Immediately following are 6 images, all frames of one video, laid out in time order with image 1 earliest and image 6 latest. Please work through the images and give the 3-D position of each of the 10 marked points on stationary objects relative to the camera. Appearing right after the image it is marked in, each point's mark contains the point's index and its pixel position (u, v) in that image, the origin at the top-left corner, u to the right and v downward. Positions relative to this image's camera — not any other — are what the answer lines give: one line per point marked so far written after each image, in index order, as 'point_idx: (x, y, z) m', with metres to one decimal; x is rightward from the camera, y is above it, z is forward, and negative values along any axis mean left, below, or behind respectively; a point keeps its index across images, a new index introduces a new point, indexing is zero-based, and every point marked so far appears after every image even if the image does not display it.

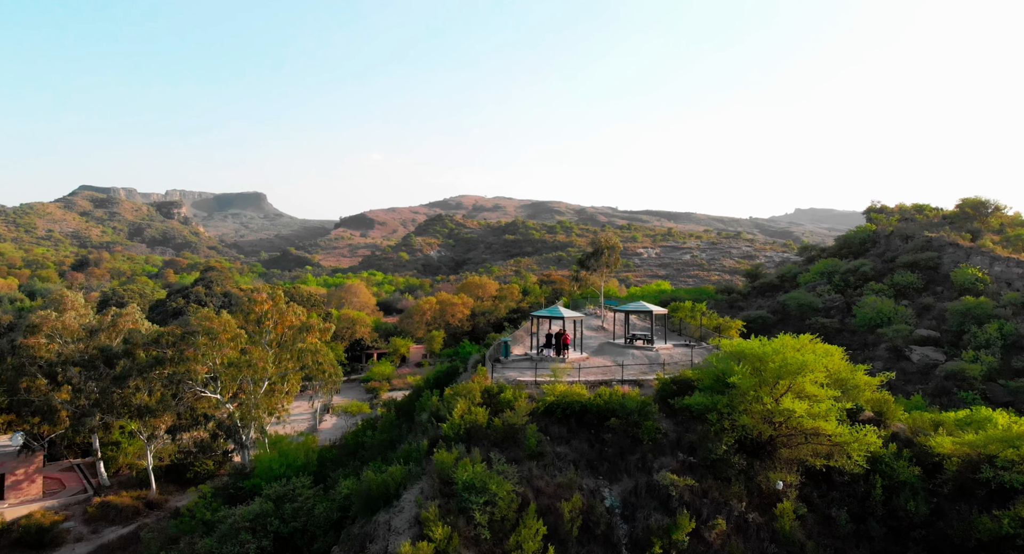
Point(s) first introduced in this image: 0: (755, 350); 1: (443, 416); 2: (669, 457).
0: (+6.7, -2.0, +18.1) m
1: (-2.0, -4.0, +18.8) m
2: (+4.1, -4.8, +17.4) m
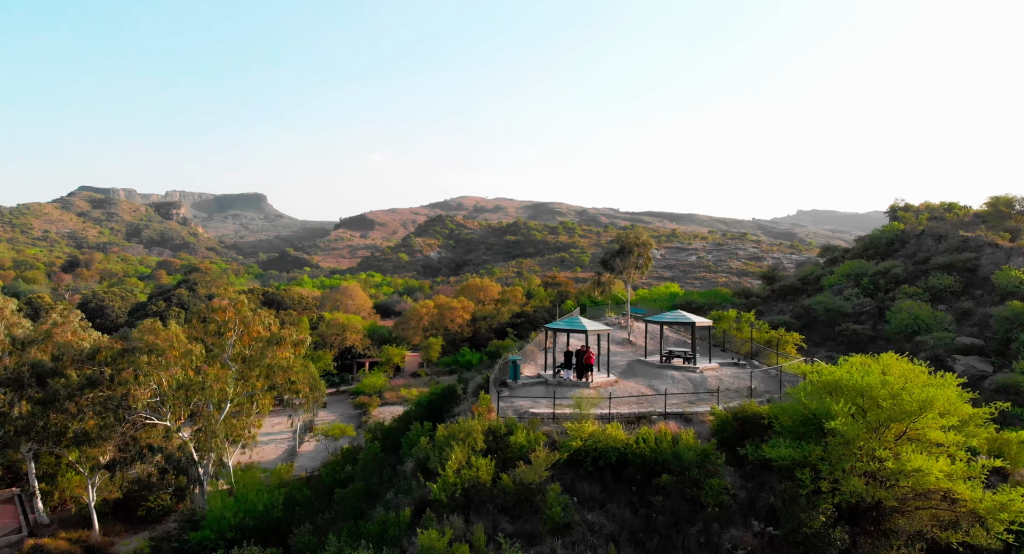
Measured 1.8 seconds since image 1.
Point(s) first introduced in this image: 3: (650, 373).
0: (+7.0, -2.1, +13.4) m
1: (-1.7, -4.1, +14.1) m
2: (+4.4, -4.8, +12.7) m
3: (+4.2, -2.9, +20.1) m
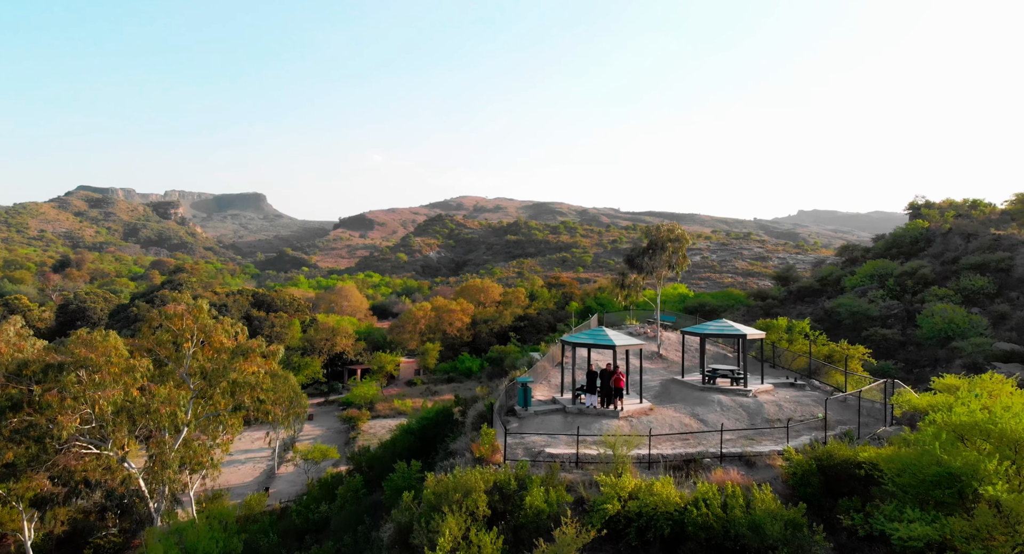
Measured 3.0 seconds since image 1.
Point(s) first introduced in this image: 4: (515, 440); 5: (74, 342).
0: (+7.2, -2.2, +9.7) m
1: (-1.5, -4.1, +10.3) m
2: (+4.6, -4.9, +9.0) m
3: (+4.4, -3.0, +16.3) m
4: (+0.1, -3.4, +13.7) m
5: (-12.7, -1.9, +19.2) m
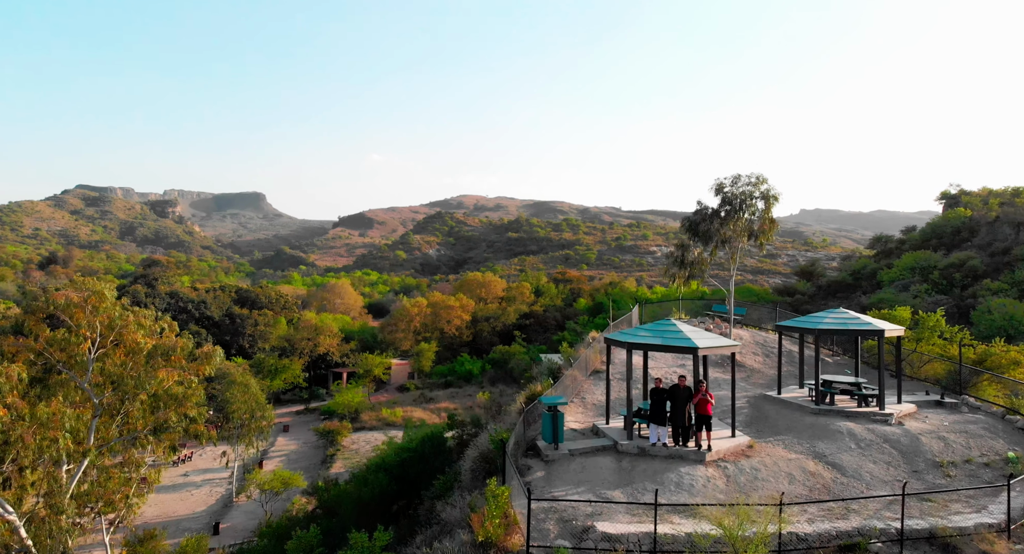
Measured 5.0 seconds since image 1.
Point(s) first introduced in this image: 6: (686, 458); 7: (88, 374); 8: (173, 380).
0: (+7.5, -1.6, +4.2) m
1: (-1.1, -3.6, +4.8) m
2: (+5.0, -4.3, +3.5) m
3: (+4.8, -2.4, +10.8) m
4: (+0.4, -2.8, +8.2) m
5: (-12.3, -1.3, +13.7) m
6: (+2.5, -2.5, +9.4) m
7: (-10.2, -2.3, +15.8) m
8: (-8.5, -2.6, +16.6) m
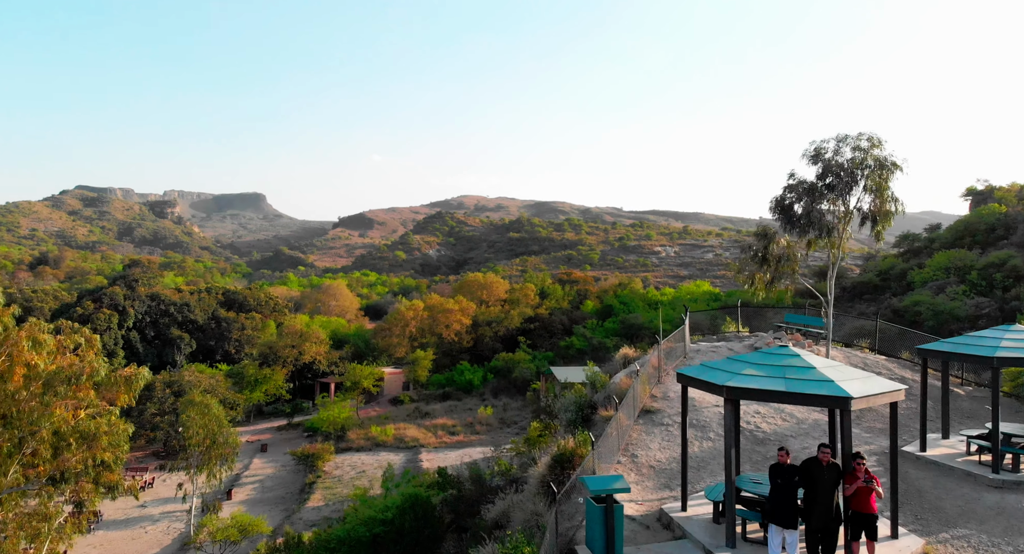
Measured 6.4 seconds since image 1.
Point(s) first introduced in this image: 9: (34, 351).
0: (+7.8, -1.6, +0.3) m
1: (-0.9, -3.6, +0.9) m
2: (+5.2, -4.3, -0.4) m
3: (+5.0, -2.4, +6.9) m
4: (+0.6, -2.9, +4.3) m
5: (-12.1, -1.4, +9.8) m
6: (+2.7, -2.5, +5.5) m
7: (-10.0, -2.3, +12.0) m
8: (-8.2, -2.6, +12.8) m
9: (-9.1, -1.4, +12.6) m
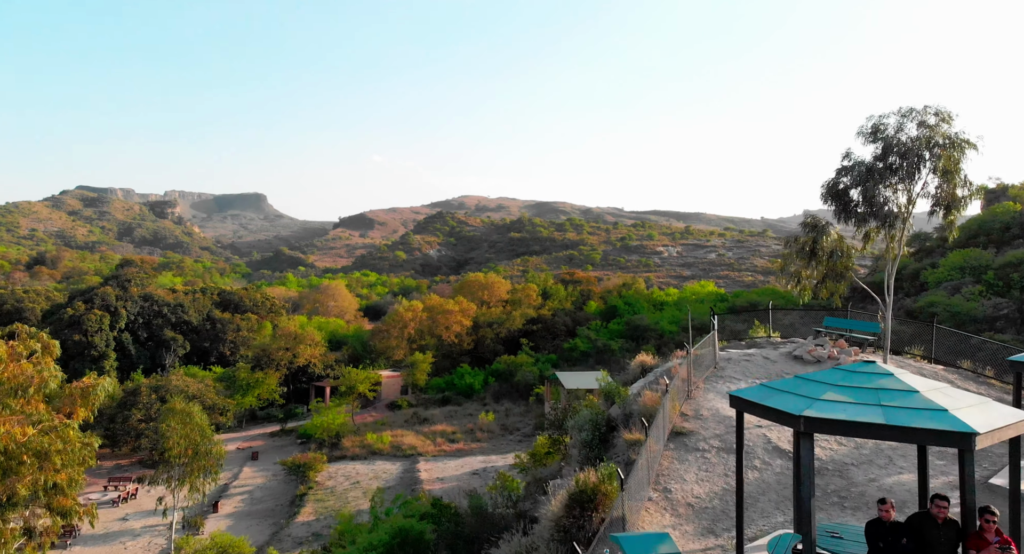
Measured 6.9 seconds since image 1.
0: (+7.8, -1.6, -1.2) m
1: (-0.8, -3.6, -0.5) m
2: (+5.3, -4.3, -1.9) m
3: (+5.1, -2.4, +5.5) m
4: (+0.7, -2.8, +2.9) m
5: (-12.0, -1.3, +8.4) m
6: (+2.8, -2.5, +4.1) m
7: (-9.9, -2.3, +10.6) m
8: (-8.1, -2.6, +11.4) m
9: (-9.0, -1.3, +11.2) m
